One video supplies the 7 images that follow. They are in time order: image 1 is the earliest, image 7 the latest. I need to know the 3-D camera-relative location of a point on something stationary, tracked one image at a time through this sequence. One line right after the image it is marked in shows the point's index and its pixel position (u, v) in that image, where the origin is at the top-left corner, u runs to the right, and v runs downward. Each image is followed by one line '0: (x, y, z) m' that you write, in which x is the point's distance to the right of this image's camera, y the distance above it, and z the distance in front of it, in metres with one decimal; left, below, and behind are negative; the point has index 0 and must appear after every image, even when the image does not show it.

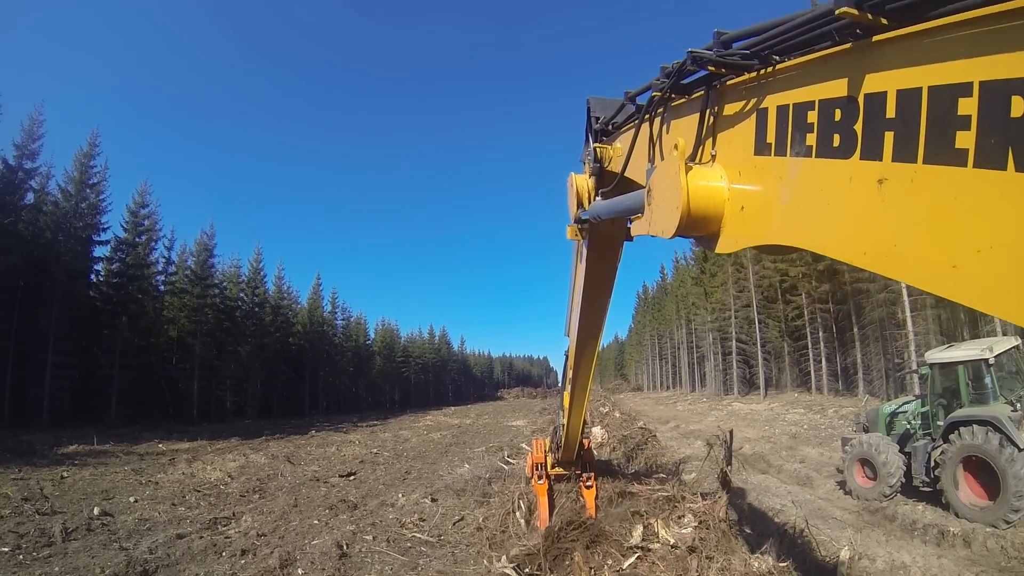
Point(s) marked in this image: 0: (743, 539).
0: (+2.5, -2.7, +5.8) m
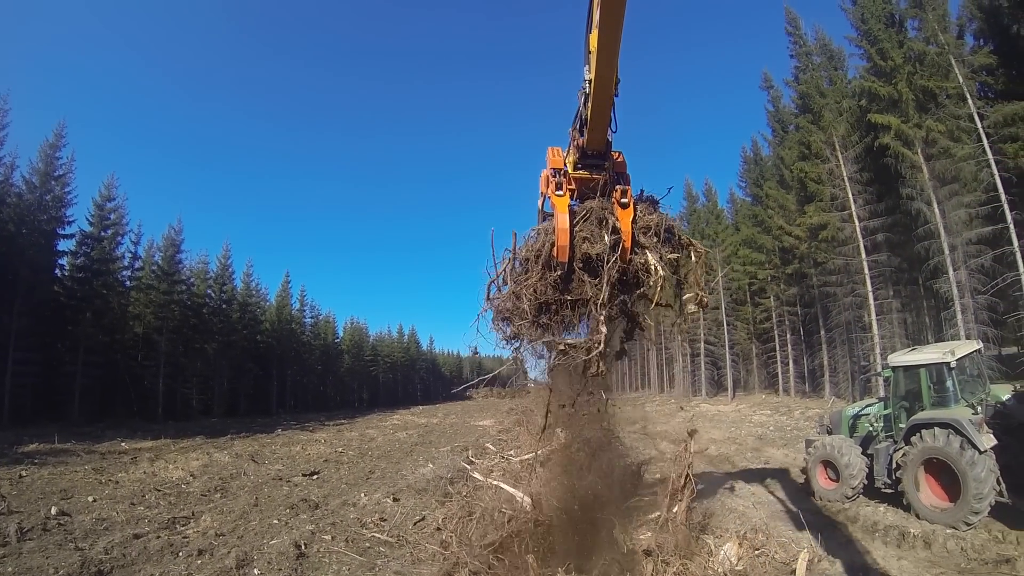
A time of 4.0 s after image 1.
0: (+2.0, -2.7, +5.7) m
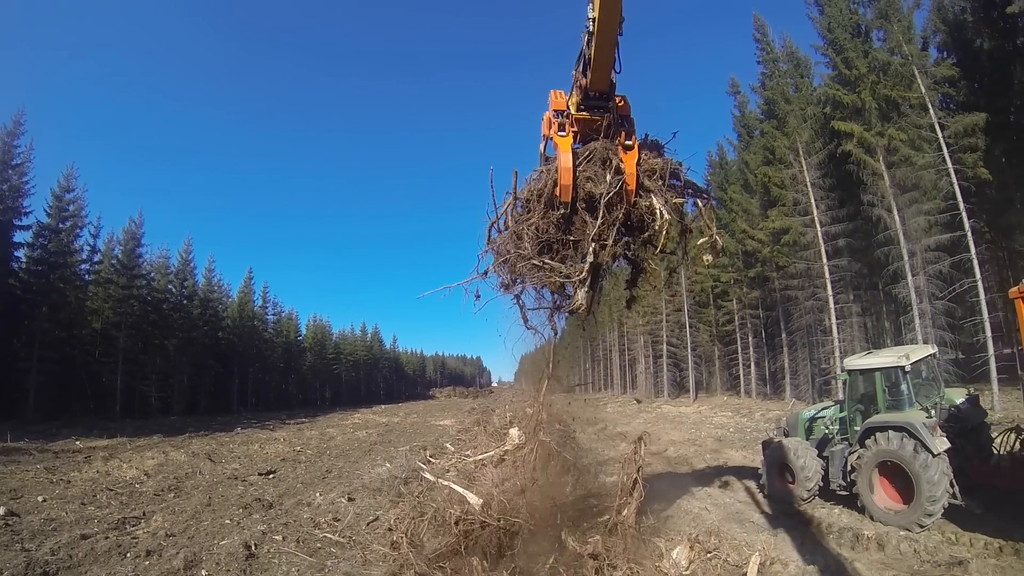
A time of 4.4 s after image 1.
0: (+1.5, -2.7, +5.7) m
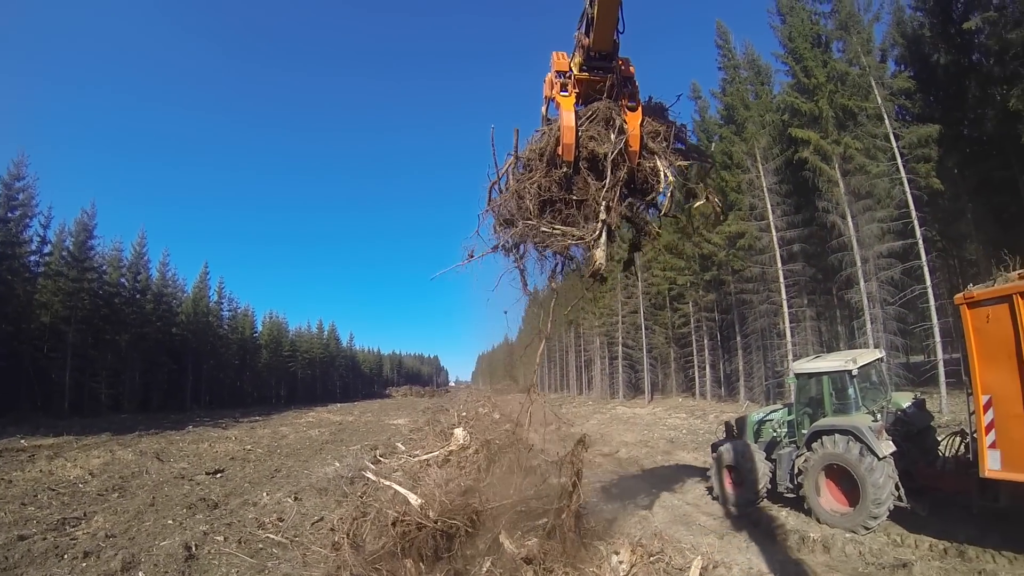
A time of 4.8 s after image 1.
0: (+0.9, -2.7, +5.7) m
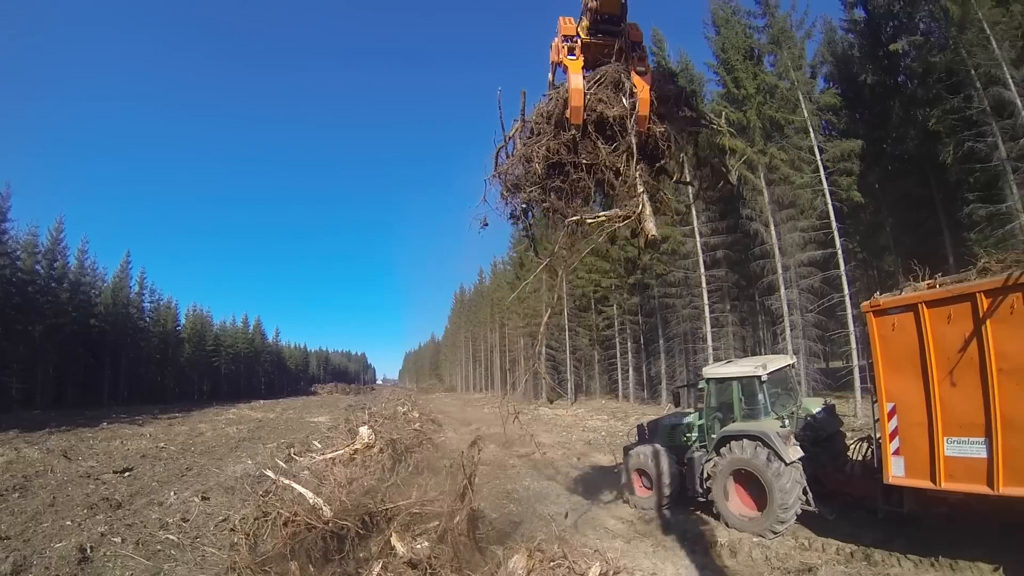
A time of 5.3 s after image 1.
0: (-0.2, -2.7, +5.8) m
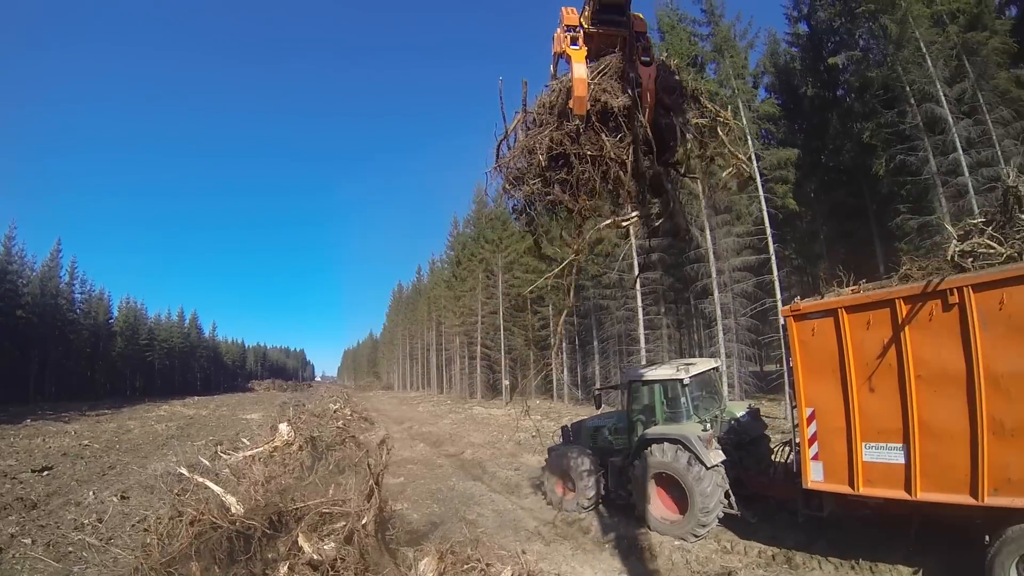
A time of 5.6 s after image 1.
0: (-1.1, -2.8, +5.9) m
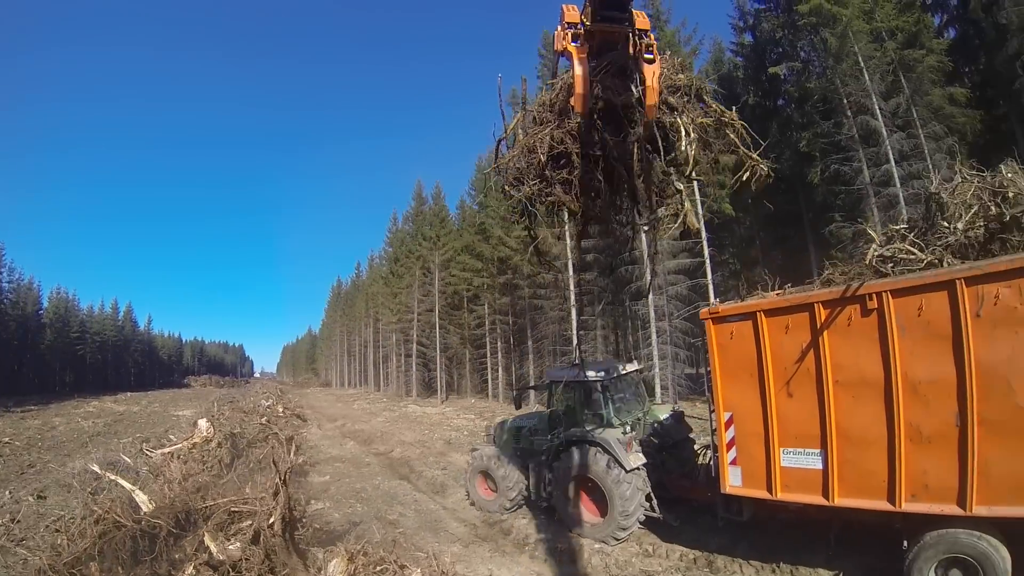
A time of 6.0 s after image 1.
0: (-2.1, -2.9, +6.2) m
